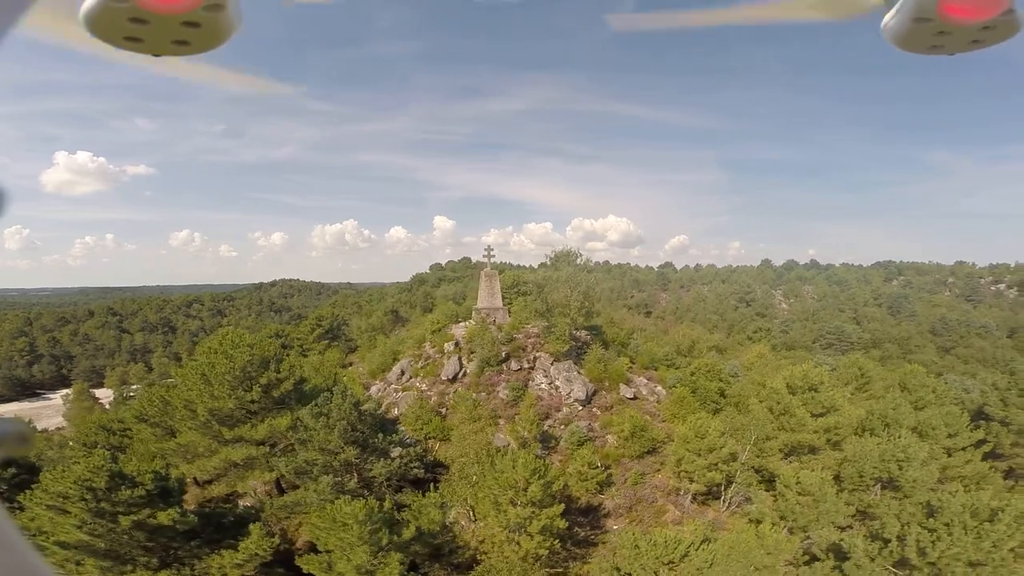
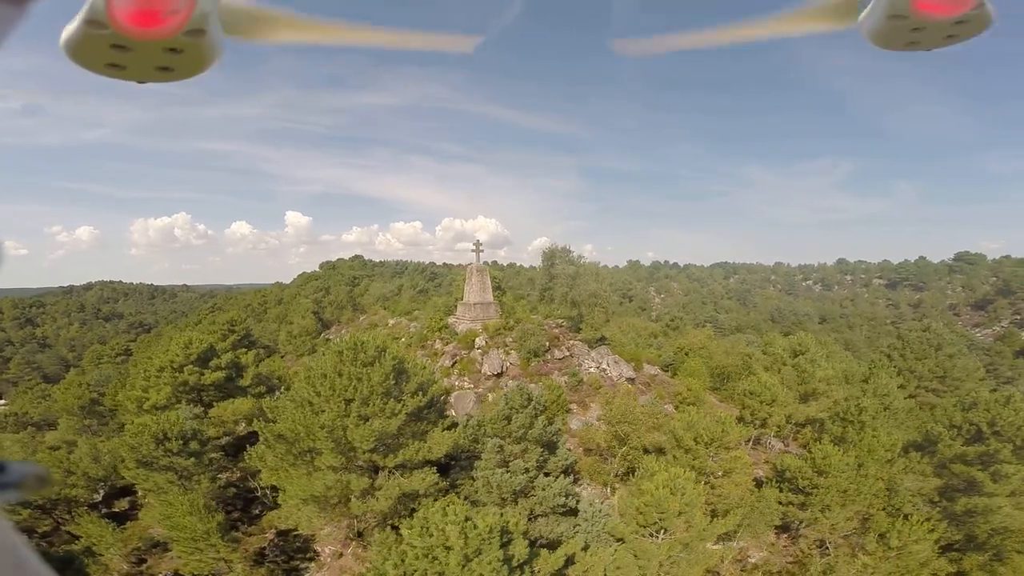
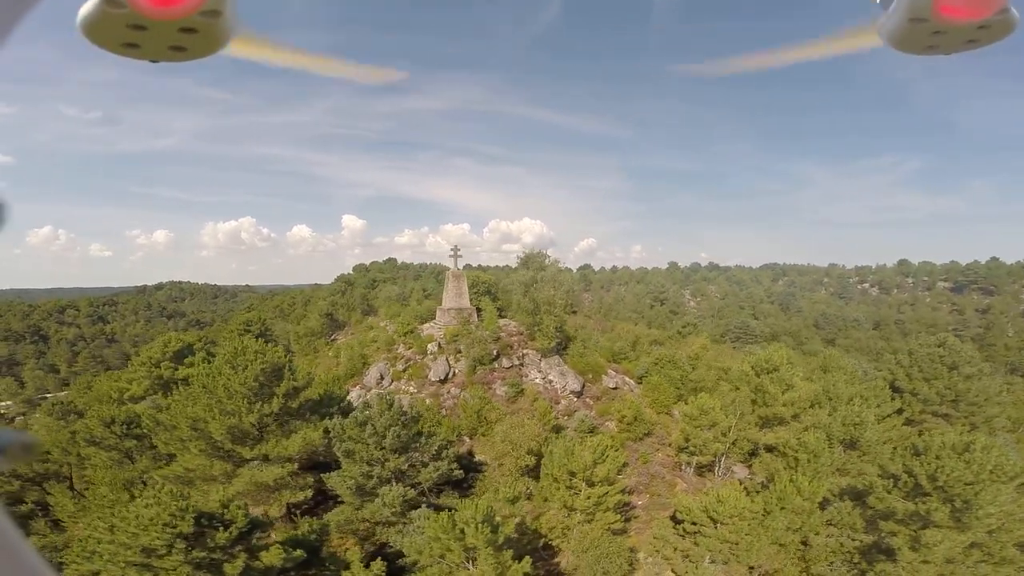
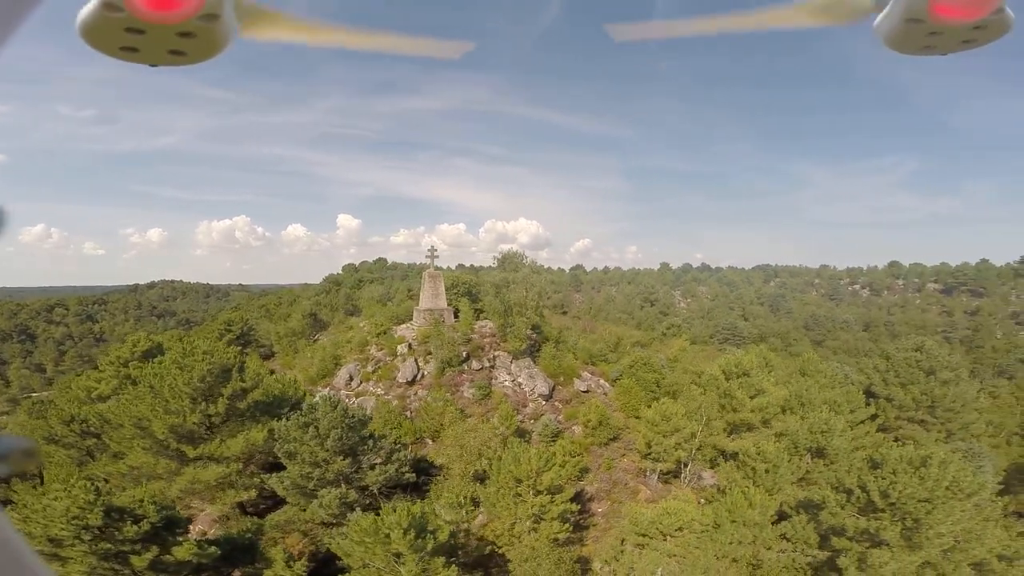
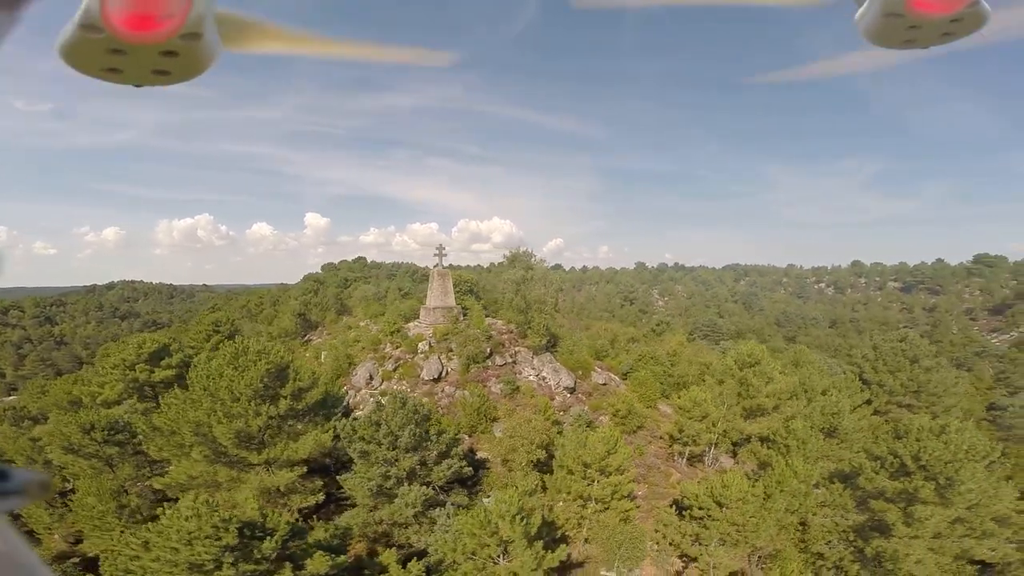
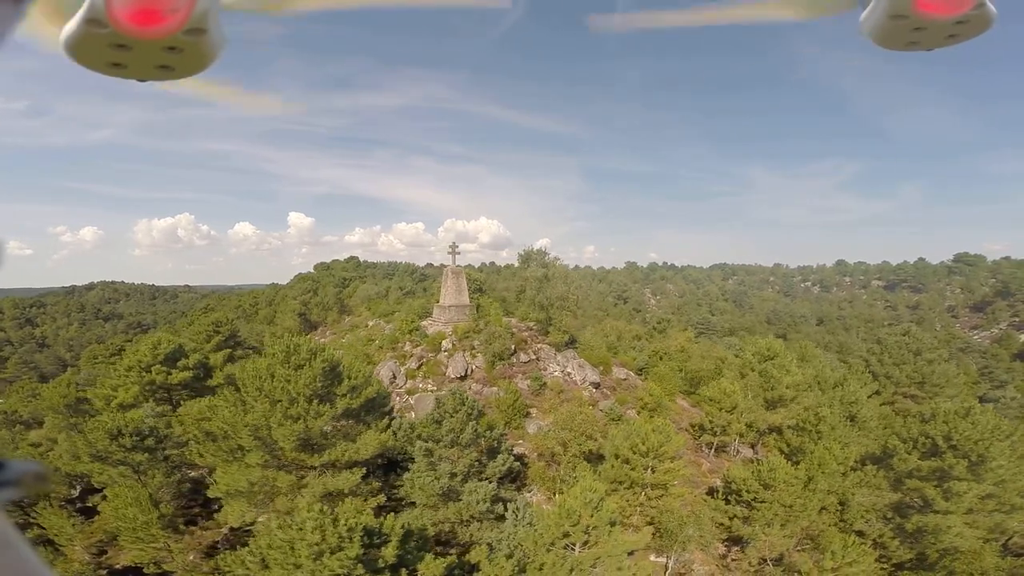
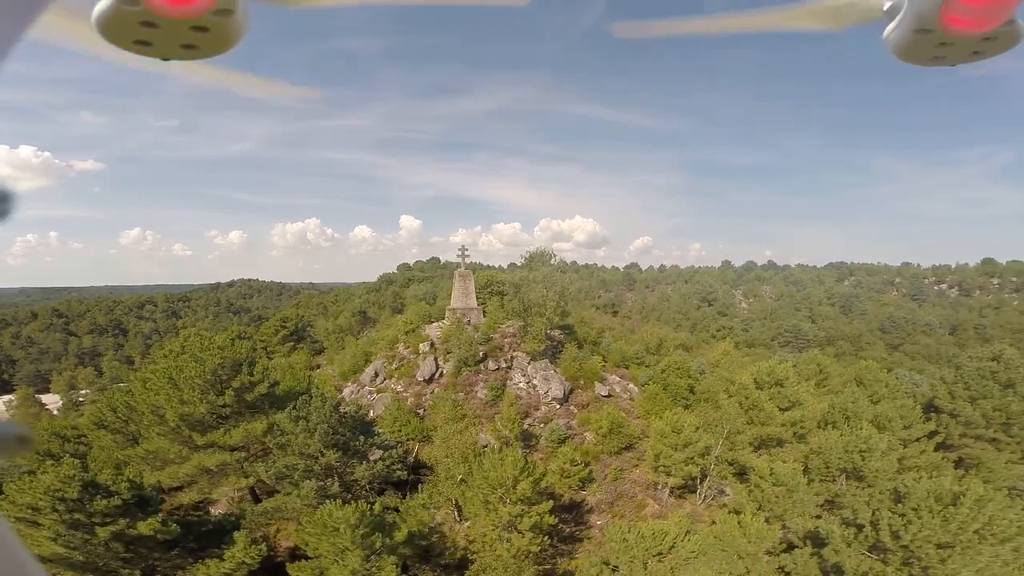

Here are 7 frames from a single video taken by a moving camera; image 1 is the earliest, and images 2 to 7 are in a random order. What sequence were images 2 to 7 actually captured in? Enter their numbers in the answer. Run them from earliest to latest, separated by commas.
7, 4, 3, 5, 6, 2
